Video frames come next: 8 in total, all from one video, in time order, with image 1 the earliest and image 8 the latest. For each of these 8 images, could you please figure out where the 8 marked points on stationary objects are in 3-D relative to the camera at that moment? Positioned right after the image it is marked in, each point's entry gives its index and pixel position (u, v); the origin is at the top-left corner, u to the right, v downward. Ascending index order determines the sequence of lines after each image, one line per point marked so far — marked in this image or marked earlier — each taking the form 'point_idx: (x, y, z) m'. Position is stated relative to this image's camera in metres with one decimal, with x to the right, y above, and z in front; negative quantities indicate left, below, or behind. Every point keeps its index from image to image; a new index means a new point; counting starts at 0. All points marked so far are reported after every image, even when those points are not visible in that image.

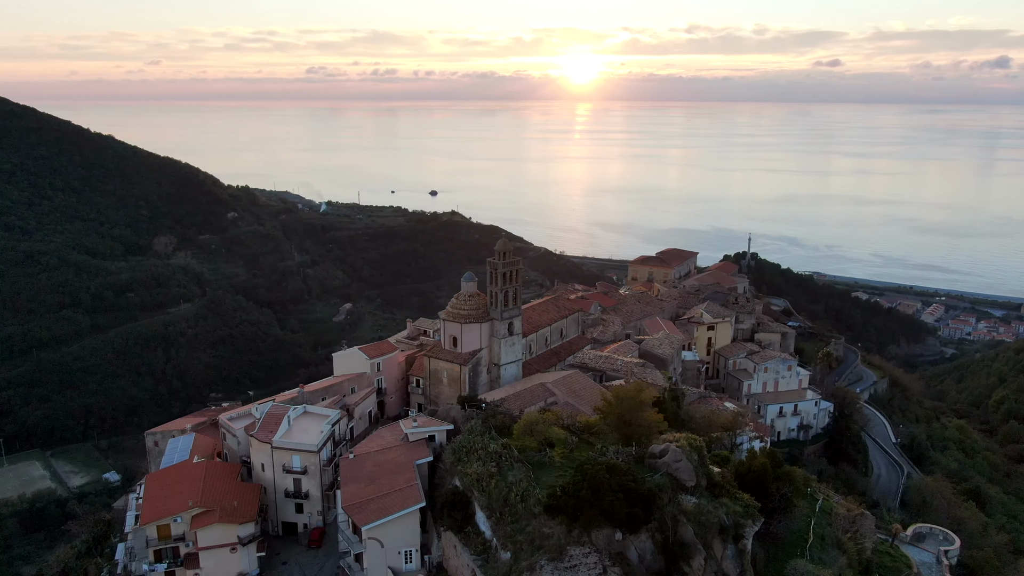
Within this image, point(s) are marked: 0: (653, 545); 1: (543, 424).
0: (+2.3, -4.2, +12.7) m
1: (+0.5, -2.8, +16.1) m
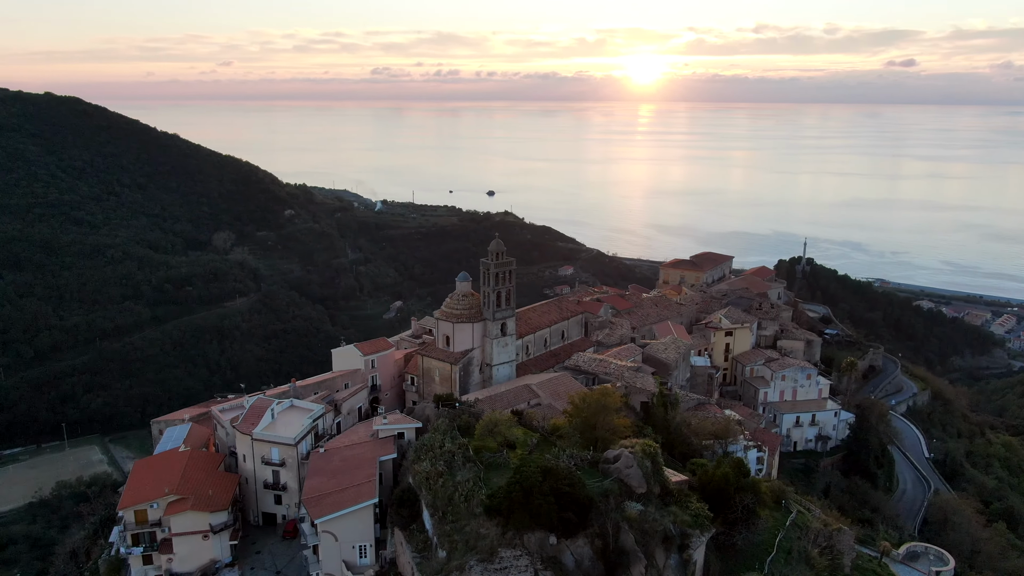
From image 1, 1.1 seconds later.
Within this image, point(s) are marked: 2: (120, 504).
0: (+1.3, -4.2, +12.6) m
1: (-0.2, -2.8, +16.1) m
2: (-8.3, -4.6, +16.6) m
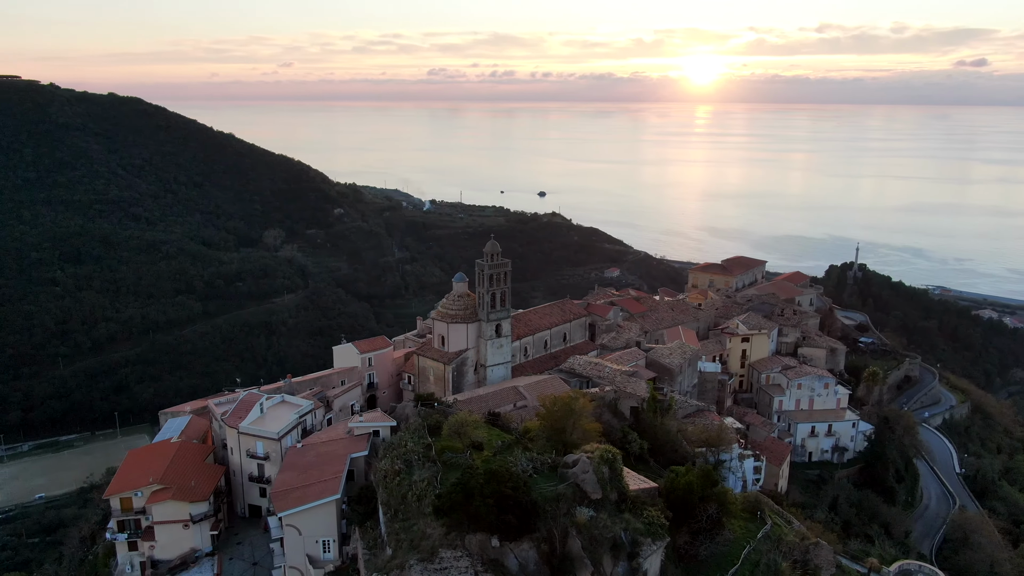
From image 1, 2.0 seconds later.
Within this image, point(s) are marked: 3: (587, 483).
0: (+0.4, -4.3, +12.6) m
1: (-0.8, -2.9, +16.2) m
2: (-8.9, -4.4, +17.2) m
3: (+1.3, -3.4, +13.7) m
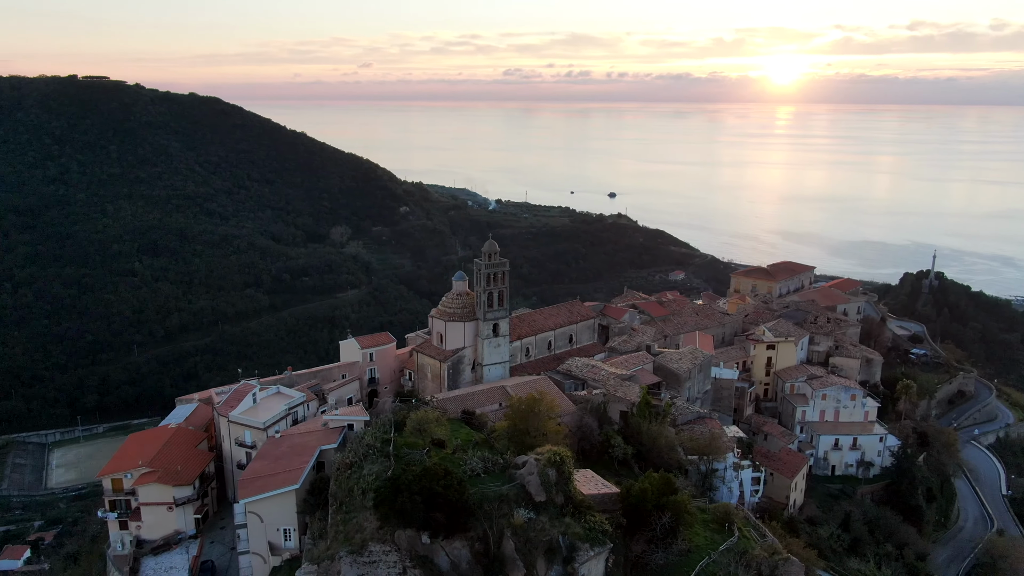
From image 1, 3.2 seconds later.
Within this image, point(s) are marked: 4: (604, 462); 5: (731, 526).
0: (-0.7, -4.3, +12.6) m
1: (-1.5, -2.8, +16.3) m
2: (-9.5, -4.2, +18.0) m
3: (+0.3, -3.4, +13.6) m
4: (+2.2, -4.1, +18.4) m
5: (+4.5, -4.8, +16.0) m
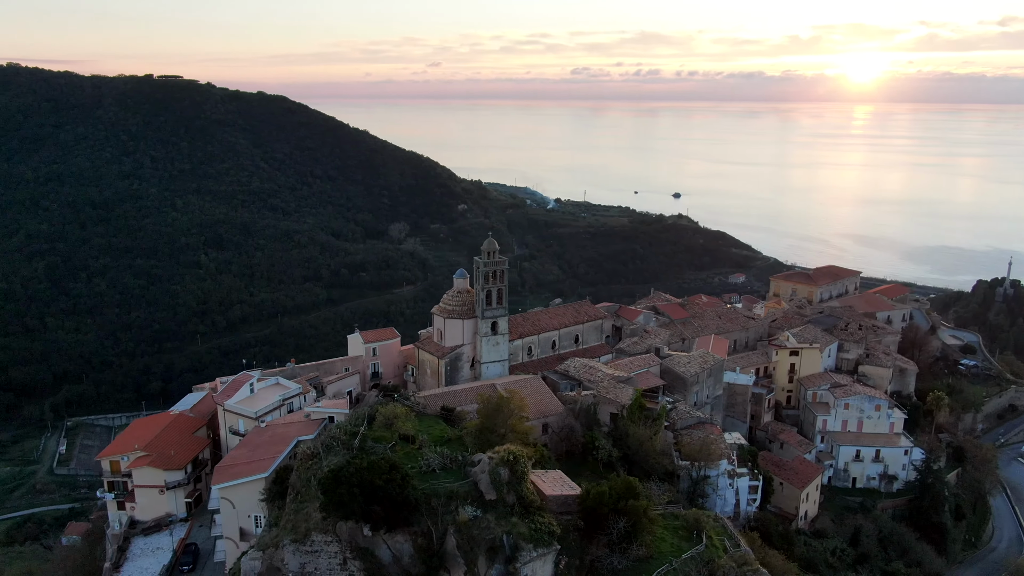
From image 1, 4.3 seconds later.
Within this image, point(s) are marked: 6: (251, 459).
0: (-1.7, -4.2, +12.7) m
1: (-2.1, -2.8, +16.5) m
2: (-10.0, -4.0, +18.9) m
3: (-0.5, -3.4, +13.6) m
4: (+1.7, -4.2, +18.3) m
5: (+3.8, -4.9, +15.6) m
6: (-5.5, -3.6, +16.4) m
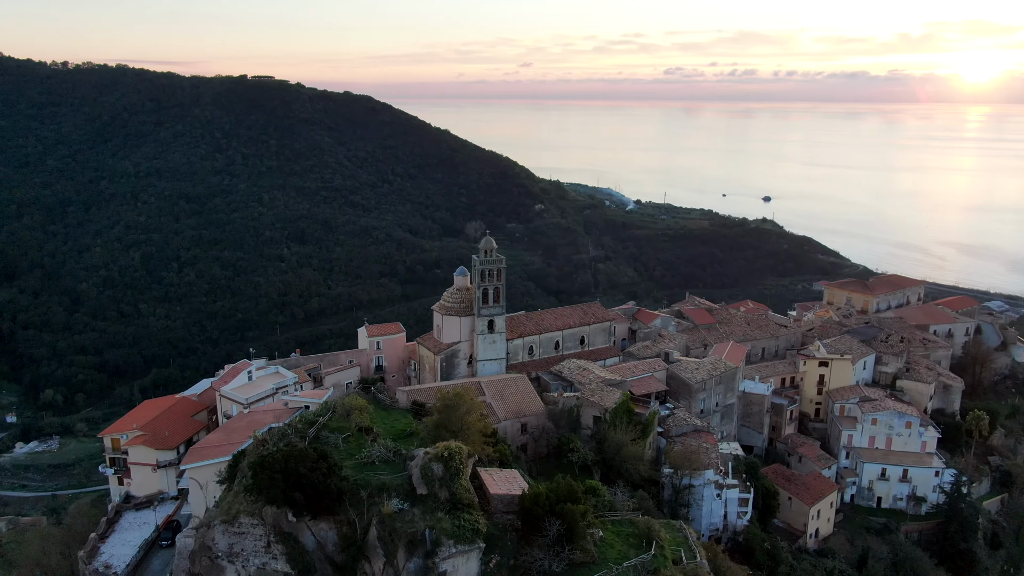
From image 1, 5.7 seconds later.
0: (-3.0, -4.1, +13.0) m
1: (-3.0, -2.7, +16.8) m
2: (-10.6, -3.6, +20.0) m
3: (-1.7, -3.3, +13.8) m
4: (+1.0, -4.2, +18.1) m
5: (+2.8, -5.0, +15.3) m
6: (-6.3, -3.4, +17.1) m
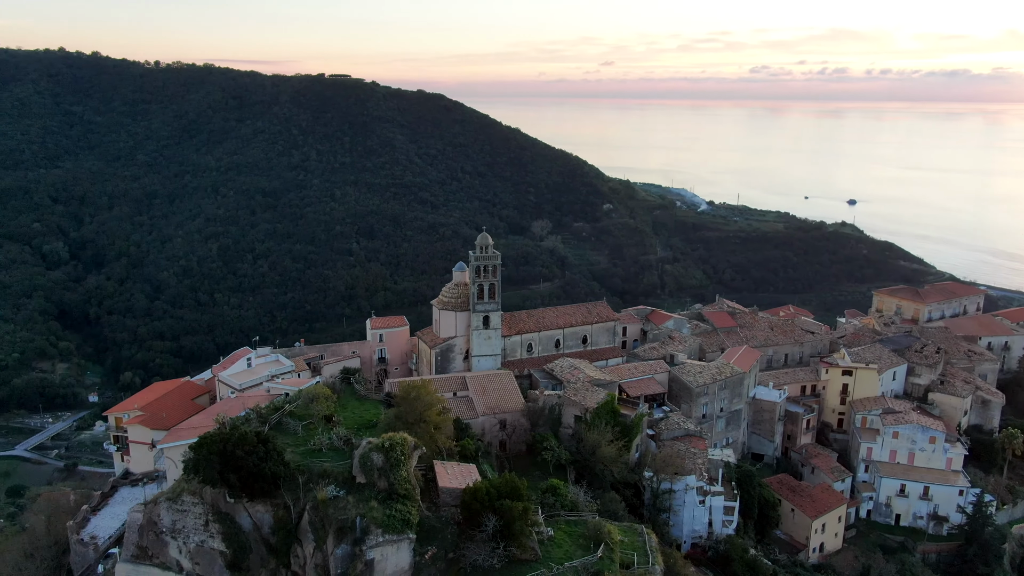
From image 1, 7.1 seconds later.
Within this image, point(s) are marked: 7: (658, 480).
0: (-4.1, -3.9, +13.3) m
1: (-3.7, -2.5, +17.1) m
2: (-11.0, -3.3, +21.1) m
3: (-2.8, -3.2, +14.0) m
4: (+0.3, -4.1, +18.1) m
5: (+1.7, -4.9, +15.1) m
6: (-7.1, -3.1, +17.7) m
7: (+3.6, -4.7, +19.3) m
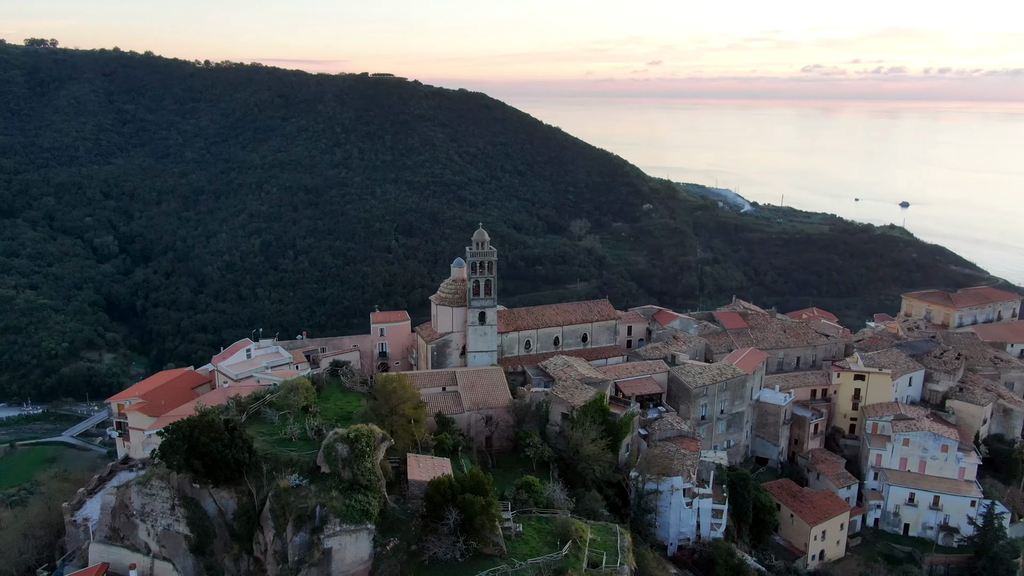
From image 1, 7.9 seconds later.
0: (-4.9, -3.8, +13.6) m
1: (-4.2, -2.3, +17.3) m
2: (-11.2, -3.0, +21.7) m
3: (-3.5, -3.0, +14.1) m
4: (-0.1, -4.0, +18.1) m
5: (+1.1, -4.9, +15.0) m
6: (-7.5, -2.9, +18.1) m
7: (+3.2, -4.7, +19.1) m
